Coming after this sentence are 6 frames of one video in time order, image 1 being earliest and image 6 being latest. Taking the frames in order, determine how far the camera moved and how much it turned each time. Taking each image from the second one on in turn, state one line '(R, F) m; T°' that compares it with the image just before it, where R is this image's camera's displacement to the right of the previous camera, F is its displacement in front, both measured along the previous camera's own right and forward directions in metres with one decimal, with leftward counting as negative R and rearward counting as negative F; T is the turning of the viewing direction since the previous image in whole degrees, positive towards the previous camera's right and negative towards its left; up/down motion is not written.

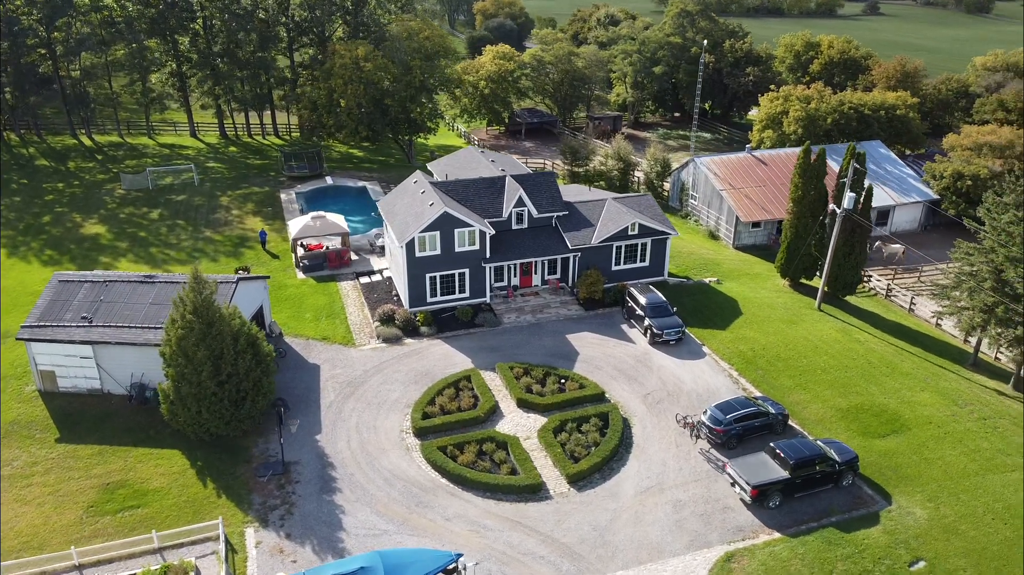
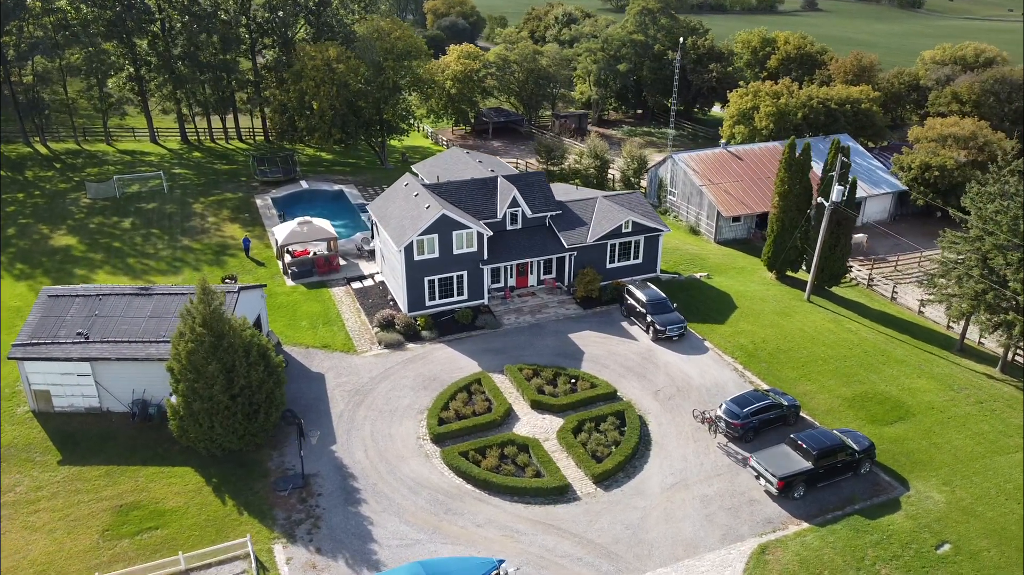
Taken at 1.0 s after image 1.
(-2.1, +0.2) m; +3°
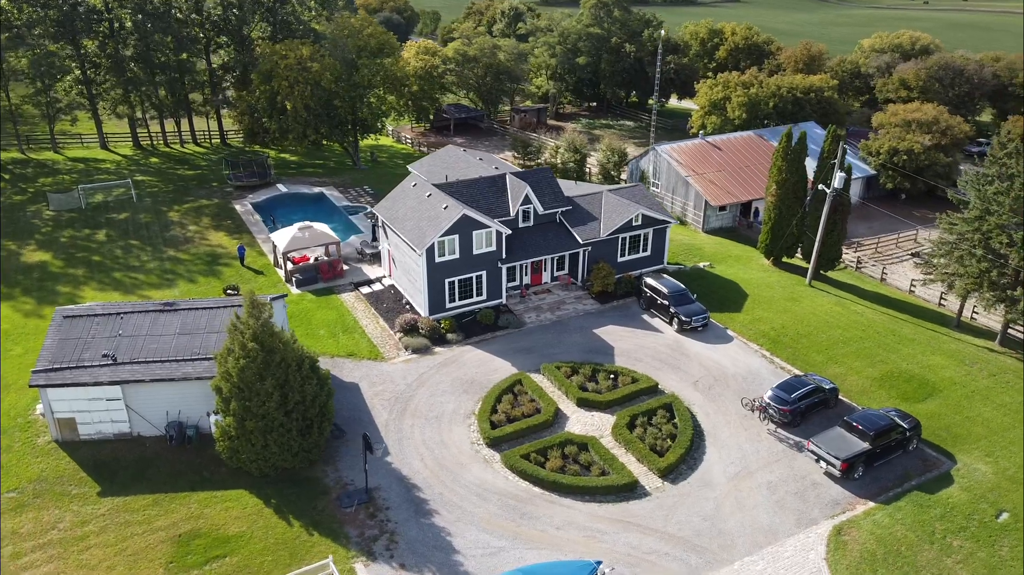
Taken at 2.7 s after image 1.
(-3.9, +0.5) m; +5°
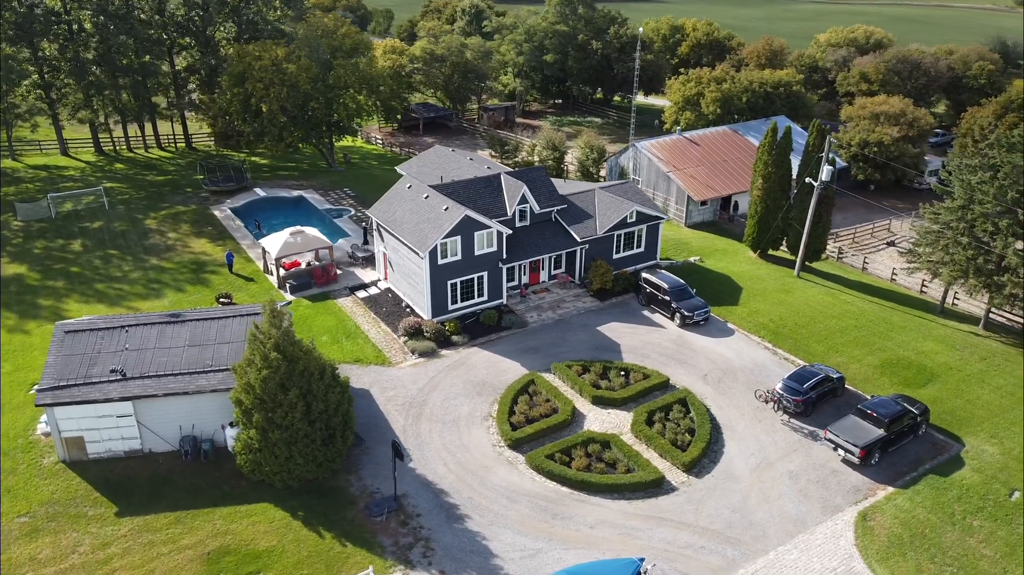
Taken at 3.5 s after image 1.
(-2.0, +0.1) m; +3°
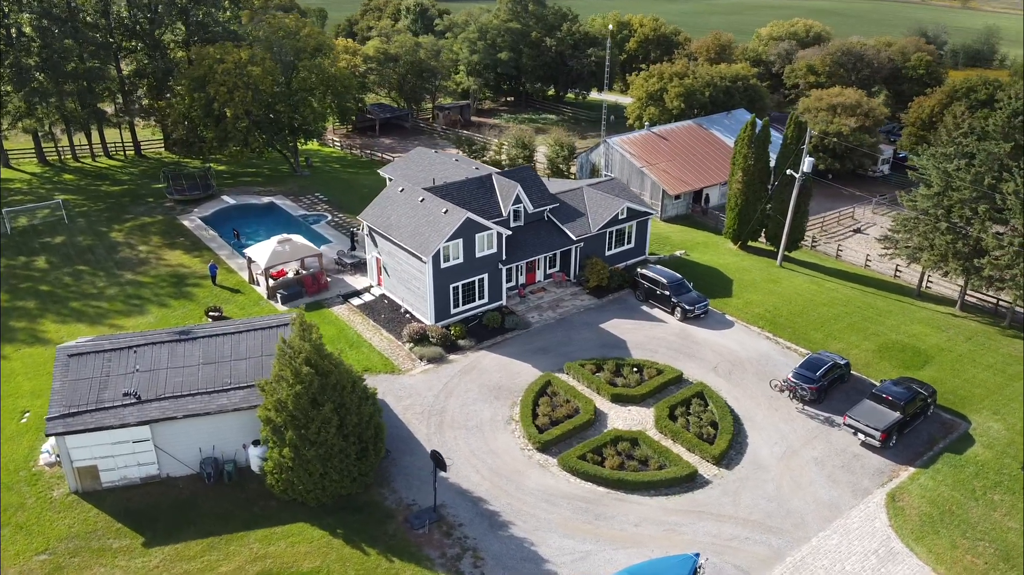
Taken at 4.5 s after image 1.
(-2.7, +0.3) m; +4°
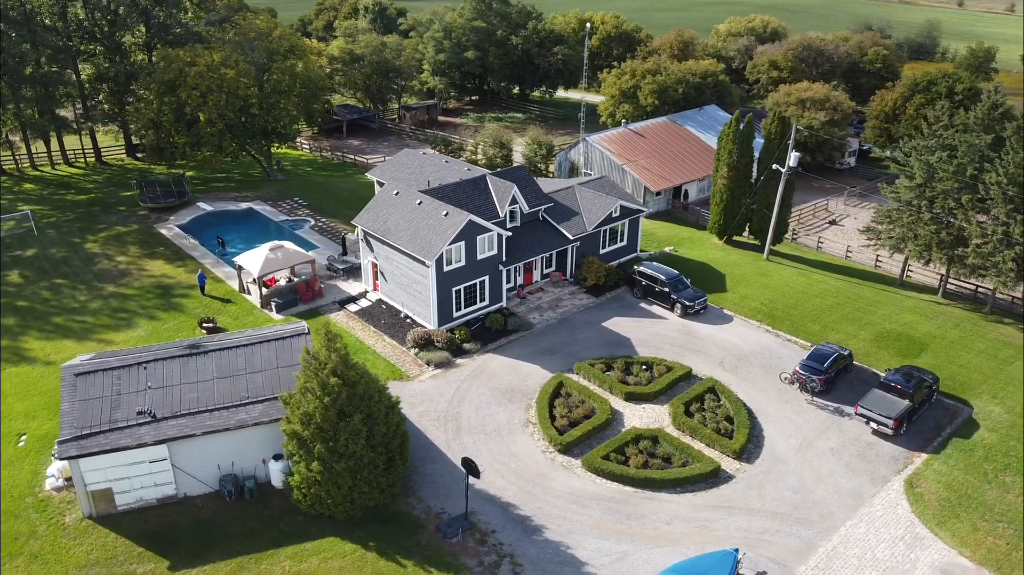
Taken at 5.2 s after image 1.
(-2.0, +0.2) m; +3°
